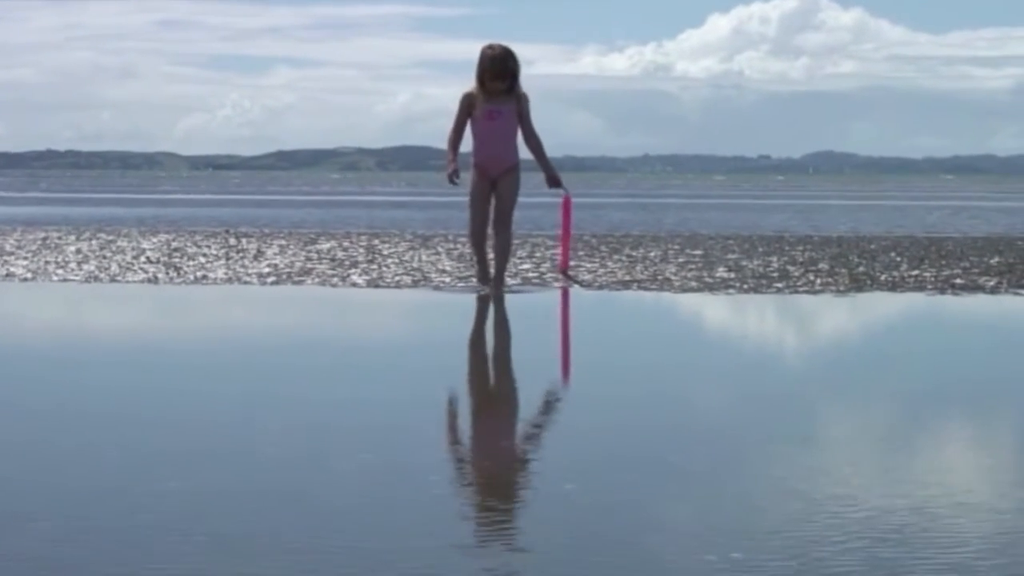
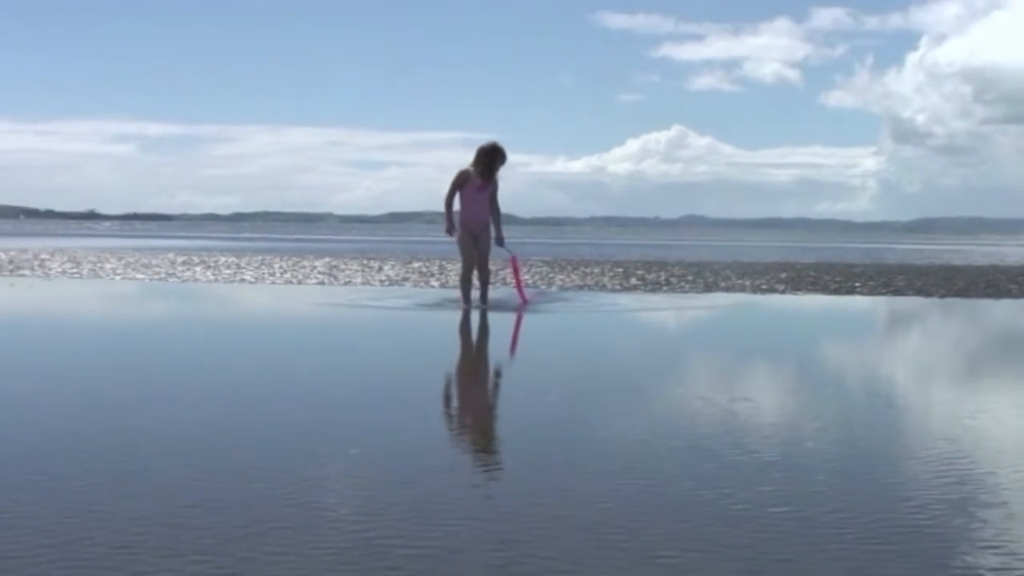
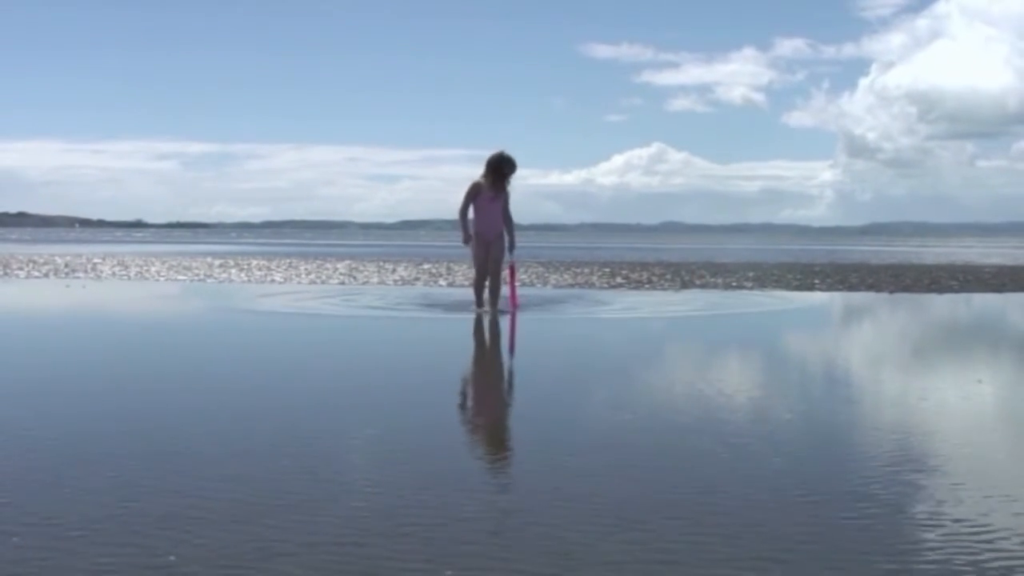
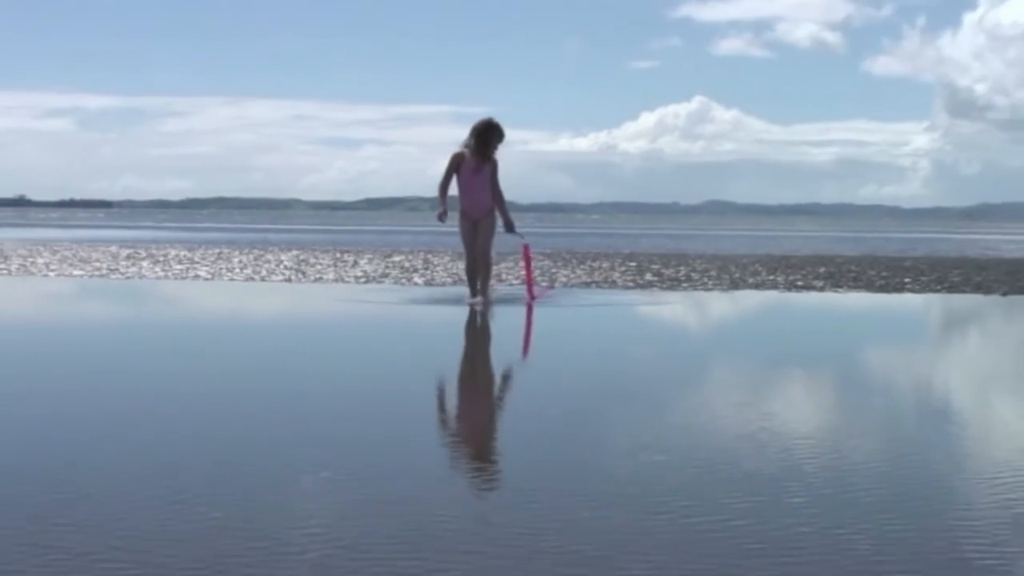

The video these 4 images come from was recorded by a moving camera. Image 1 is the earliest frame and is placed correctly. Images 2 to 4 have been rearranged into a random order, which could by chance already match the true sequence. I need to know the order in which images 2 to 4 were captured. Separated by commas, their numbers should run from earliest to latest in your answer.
4, 2, 3
